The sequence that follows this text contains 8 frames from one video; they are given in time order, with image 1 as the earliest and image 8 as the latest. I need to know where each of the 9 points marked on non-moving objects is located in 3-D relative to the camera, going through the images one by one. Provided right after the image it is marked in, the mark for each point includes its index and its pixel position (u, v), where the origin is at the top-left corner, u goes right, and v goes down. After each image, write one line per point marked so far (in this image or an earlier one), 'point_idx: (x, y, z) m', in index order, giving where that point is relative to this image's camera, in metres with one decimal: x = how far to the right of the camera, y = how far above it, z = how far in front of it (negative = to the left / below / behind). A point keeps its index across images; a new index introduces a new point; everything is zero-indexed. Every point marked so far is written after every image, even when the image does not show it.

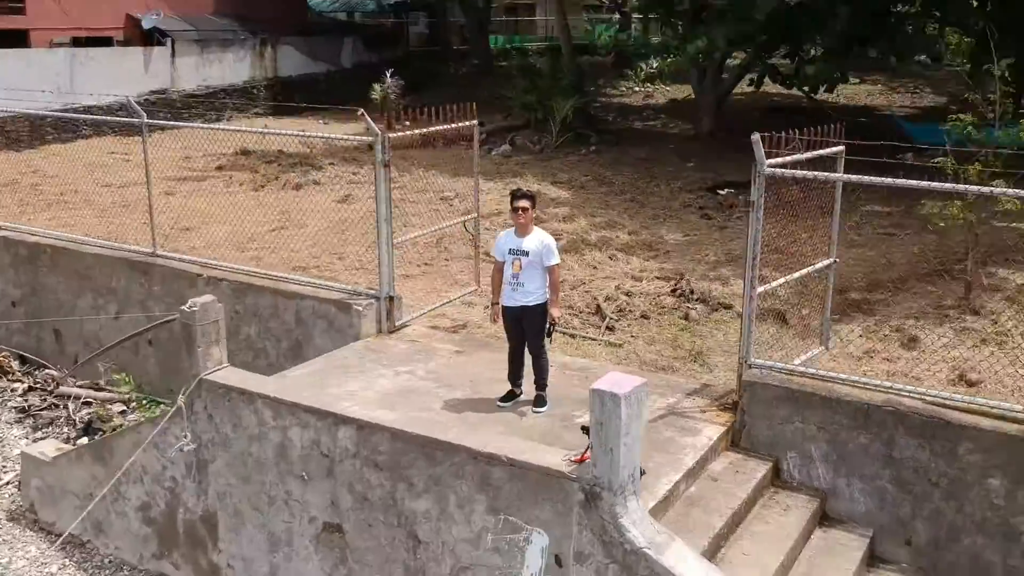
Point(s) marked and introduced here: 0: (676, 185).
0: (+1.9, +1.2, +11.8) m
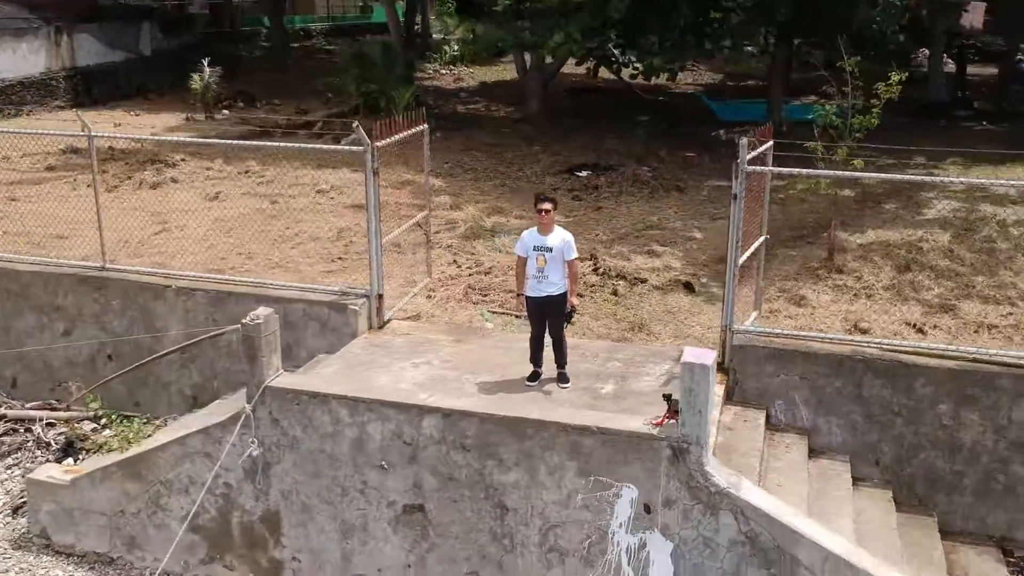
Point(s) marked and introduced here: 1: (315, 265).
0: (+0.3, +1.5, +12.6) m
1: (-1.8, +0.2, +9.4) m
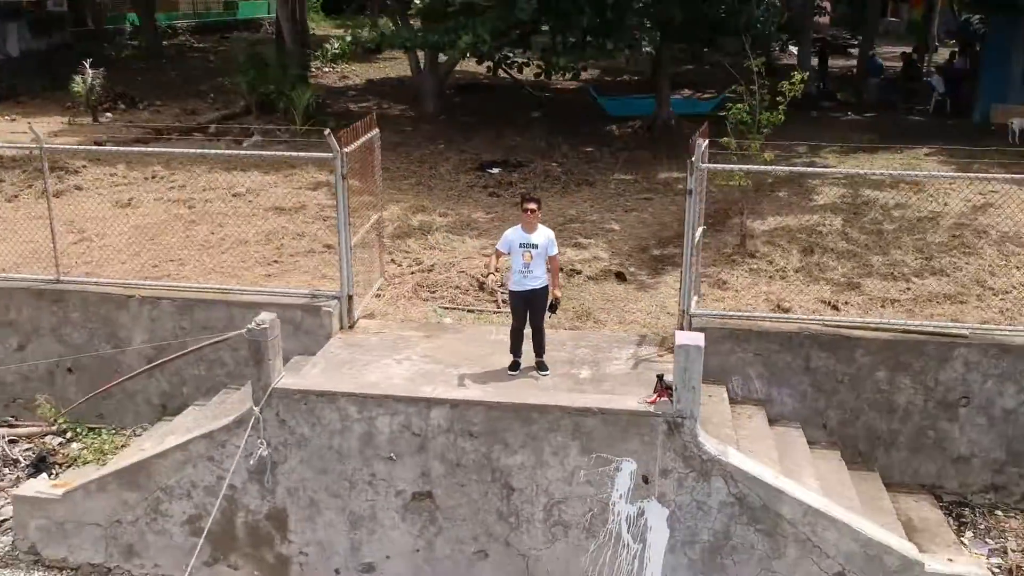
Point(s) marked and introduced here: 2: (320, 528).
0: (-0.8, +1.6, +13.0) m
1: (-2.5, +0.2, +9.4) m
2: (-1.1, -1.4, +5.7) m
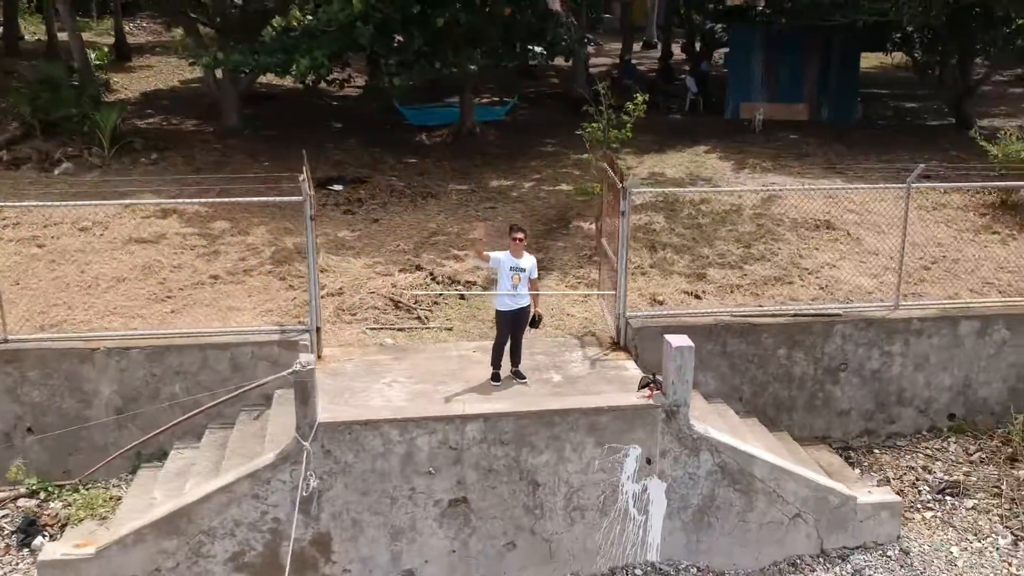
0: (-3.0, +1.4, +13.2) m
1: (-3.4, -0.2, +9.4) m
2: (-0.9, -1.6, +6.2) m
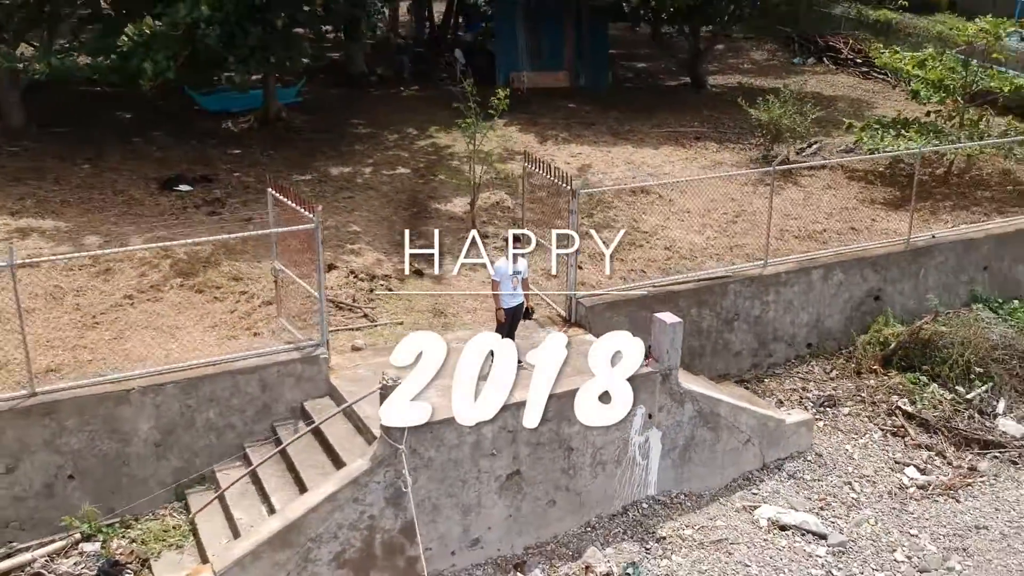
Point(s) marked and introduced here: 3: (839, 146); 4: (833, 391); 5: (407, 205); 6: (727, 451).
0: (-4.9, +1.3, +13.0) m
1: (-4.0, -0.4, +9.3) m
2: (-0.5, -1.7, +7.2) m
3: (+5.4, +2.4, +16.7) m
4: (+3.2, -1.0, +9.9) m
5: (-1.4, +1.1, +13.4) m
6: (+1.8, -1.4, +8.5) m
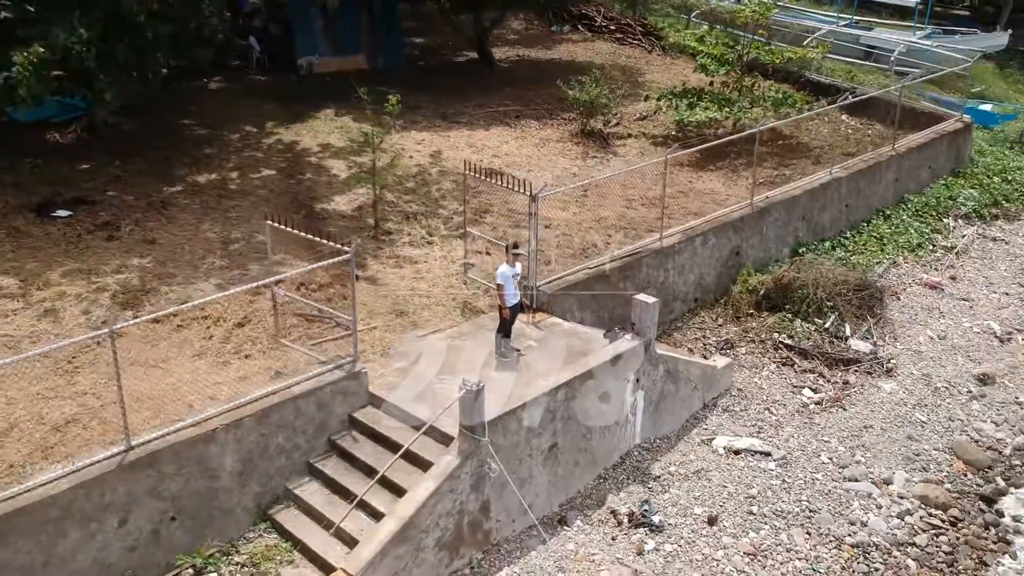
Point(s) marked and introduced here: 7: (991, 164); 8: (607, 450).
0: (-6.3, +0.8, +12.5) m
1: (-4.1, -0.9, +9.4) m
2: (-0.1, -1.8, +8.5) m
3: (+2.3, +3.3, +19.0) m
4: (+2.6, -0.6, +12.1) m
5: (-3.1, +1.1, +14.0) m
6: (+1.8, -1.2, +10.4) m
7: (+8.9, +2.3, +18.5) m
8: (+0.9, -1.5, +9.5) m
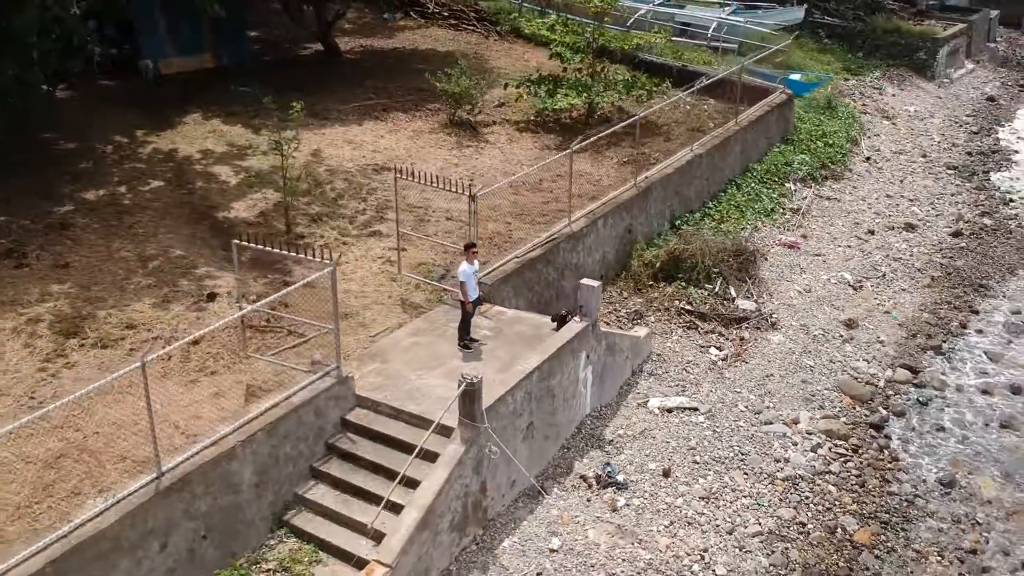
0: (-7.3, +0.4, +11.9) m
1: (-4.4, -1.2, +9.4) m
2: (-0.1, -1.8, +9.3) m
3: (-0.3, +3.7, +19.9) m
4: (+1.6, -0.2, +13.4) m
5: (-4.4, +1.0, +14.0) m
6: (+1.2, -0.9, +11.5) m
7: (+6.2, +3.3, +20.7) m
8: (+0.6, -1.4, +10.5) m
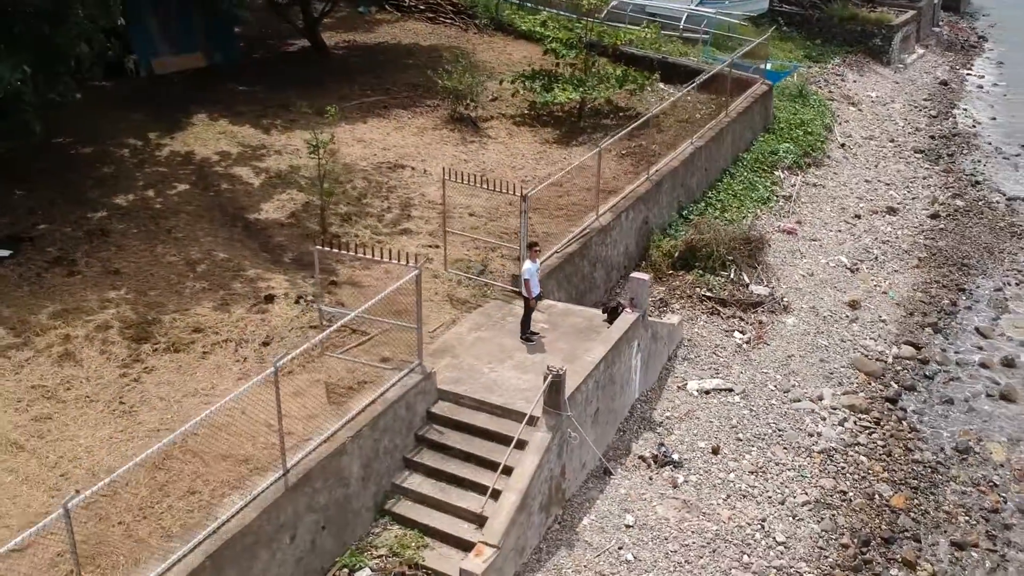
0: (-6.7, +0.2, +12.1) m
1: (-3.6, -1.3, +9.8) m
2: (+0.6, -1.7, +10.0) m
3: (-0.5, +3.9, +20.5) m
4: (+2.1, -0.1, +14.1) m
5: (-4.0, +1.0, +14.3) m
6: (+1.8, -0.8, +12.3) m
7: (+6.0, +3.7, +21.7) m
8: (+1.2, -1.3, +11.2) m
